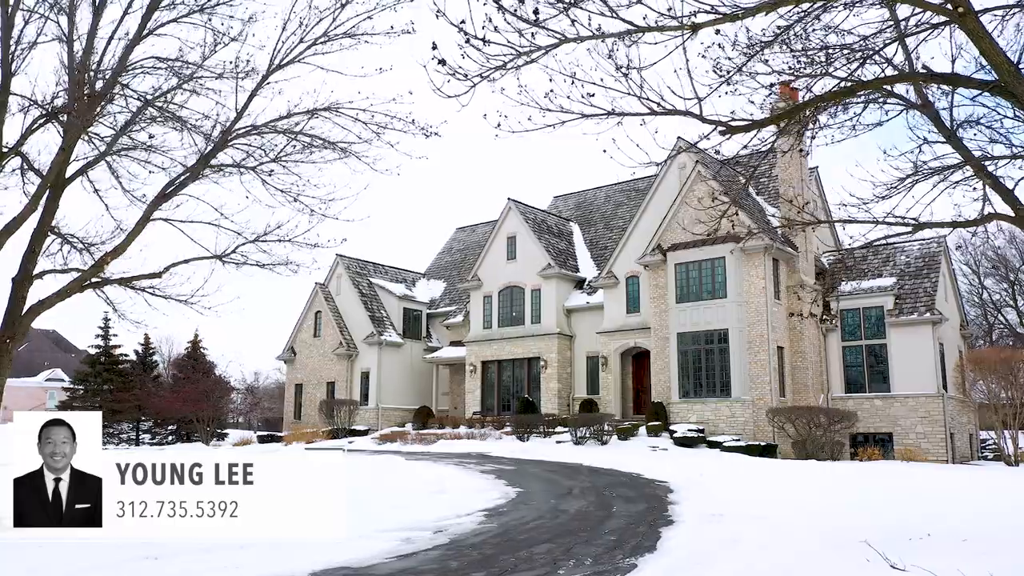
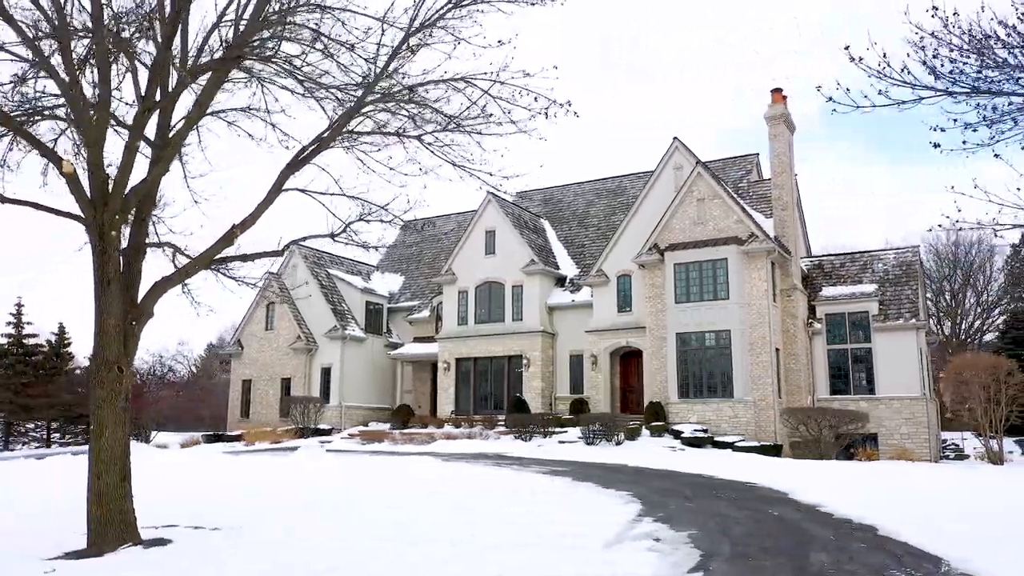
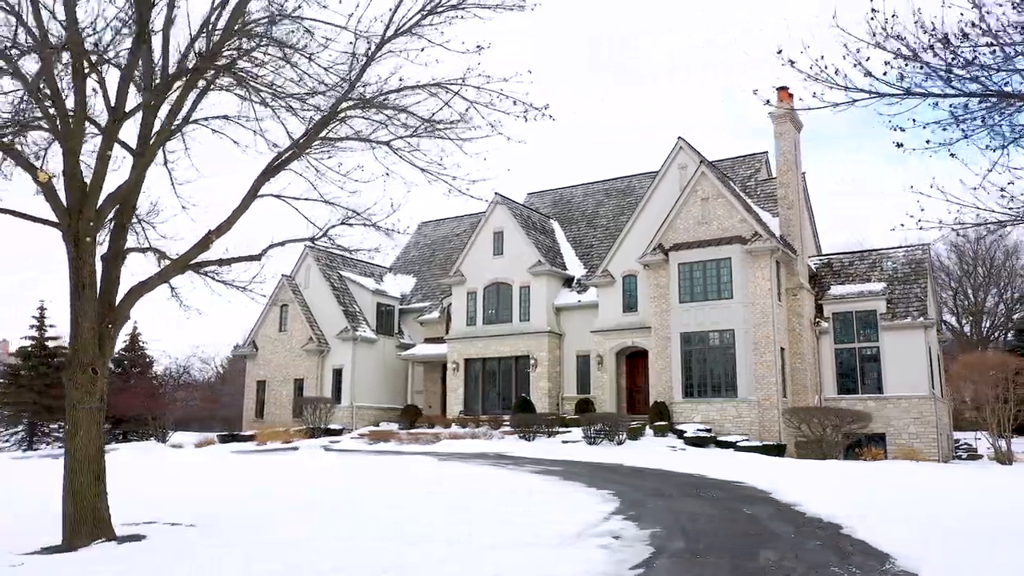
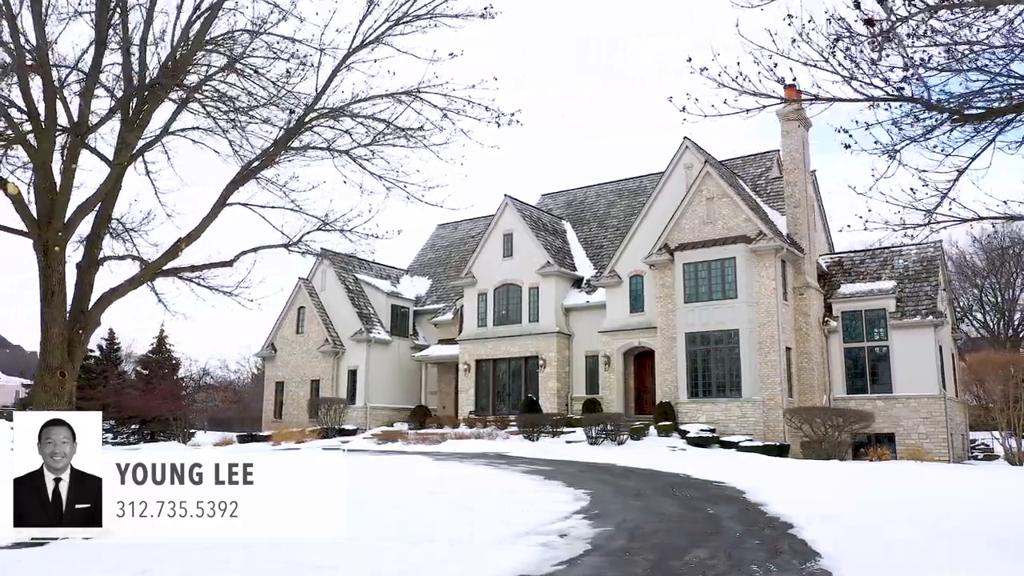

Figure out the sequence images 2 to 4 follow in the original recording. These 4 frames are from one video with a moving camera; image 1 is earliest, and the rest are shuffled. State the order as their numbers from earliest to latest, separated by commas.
4, 3, 2
